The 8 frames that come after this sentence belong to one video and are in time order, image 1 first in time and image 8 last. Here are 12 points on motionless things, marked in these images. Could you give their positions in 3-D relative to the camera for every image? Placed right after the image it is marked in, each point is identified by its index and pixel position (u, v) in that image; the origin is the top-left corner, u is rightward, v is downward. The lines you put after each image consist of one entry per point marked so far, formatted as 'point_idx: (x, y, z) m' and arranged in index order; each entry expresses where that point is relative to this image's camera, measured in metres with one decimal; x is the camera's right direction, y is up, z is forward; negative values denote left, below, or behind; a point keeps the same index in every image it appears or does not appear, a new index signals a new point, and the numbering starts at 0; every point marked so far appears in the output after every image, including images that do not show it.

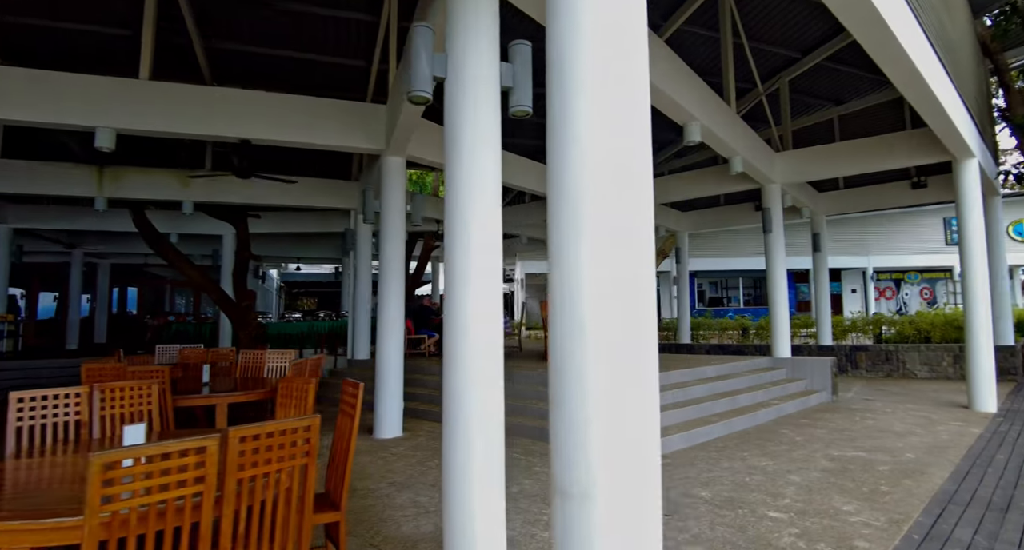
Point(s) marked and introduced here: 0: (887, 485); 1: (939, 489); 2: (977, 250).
0: (+4.0, -2.2, +4.9) m
1: (+4.4, -2.1, +4.7) m
2: (+7.3, +0.4, +7.6) m
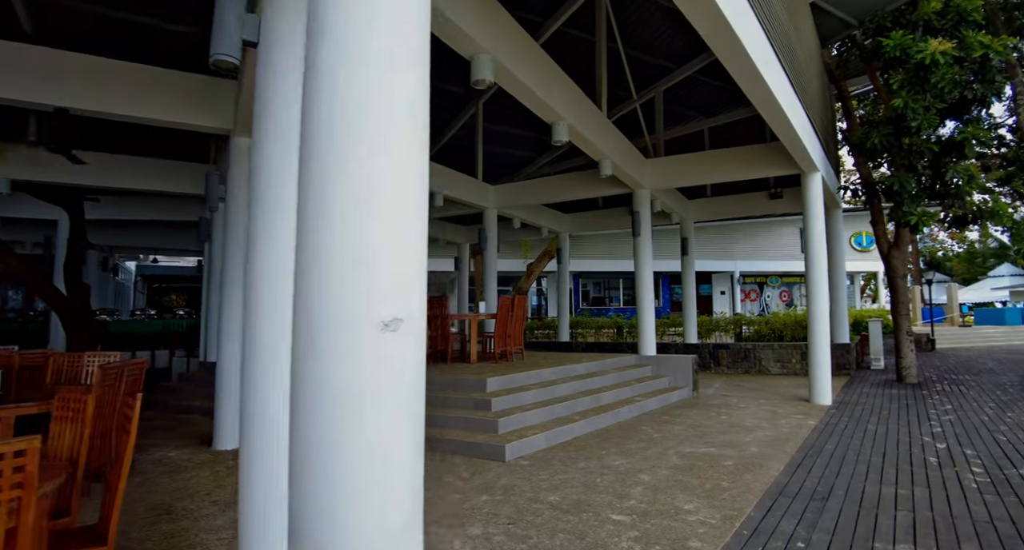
0: (+2.4, -2.3, +5.1) m
1: (+2.8, -2.2, +4.9) m
2: (+5.2, +0.3, +8.3) m
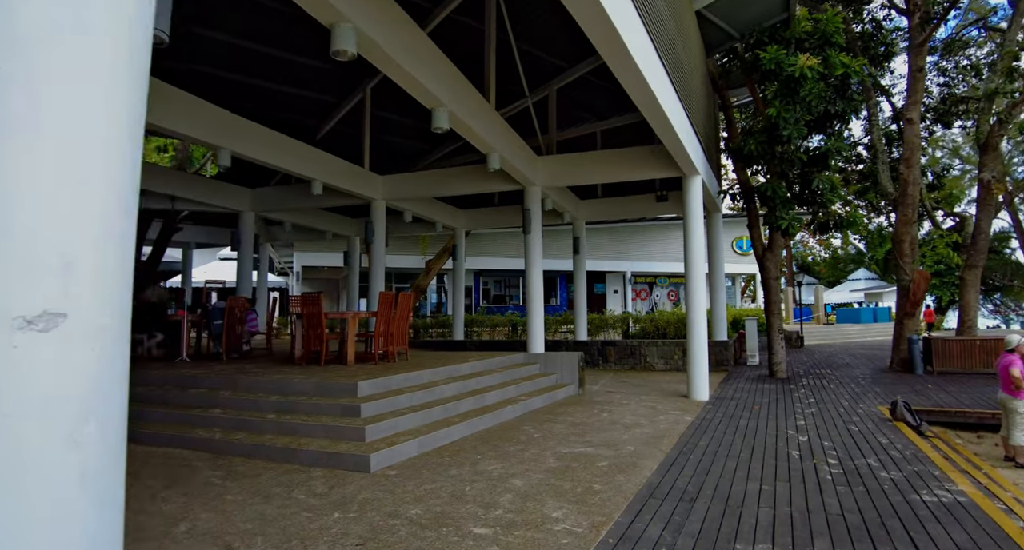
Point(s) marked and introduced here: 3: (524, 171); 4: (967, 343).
0: (+0.9, -2.2, +4.9) m
1: (+1.3, -2.1, +4.7) m
2: (+3.2, +0.3, +8.4) m
3: (+0.2, +2.0, +9.4) m
4: (+8.7, -1.3, +8.8) m
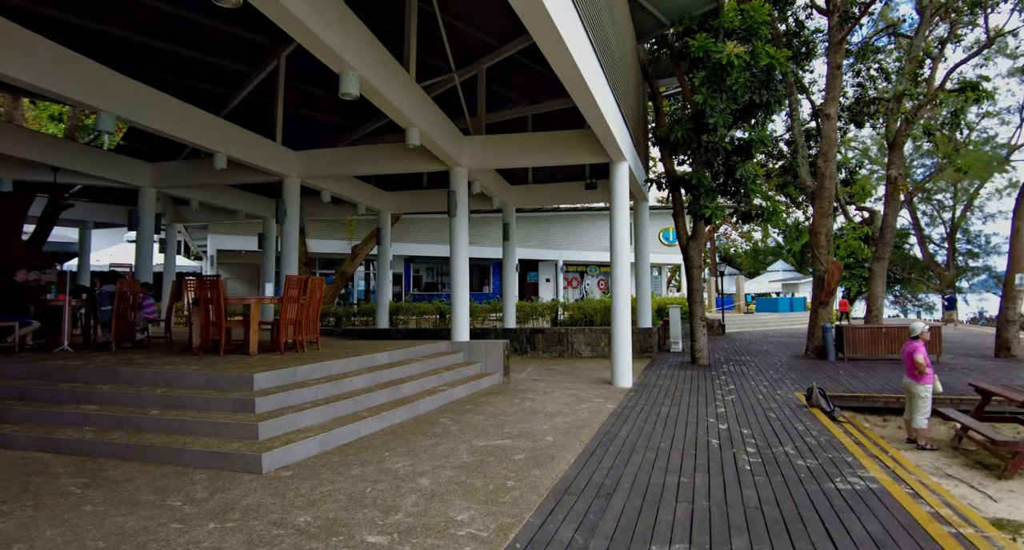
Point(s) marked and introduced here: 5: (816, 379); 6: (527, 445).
0: (0.0, -1.9, +4.4) m
1: (+0.5, -1.9, +4.4) m
2: (+1.9, +0.6, +8.2) m
3: (-1.2, +2.3, +8.8) m
4: (+7.3, -1.1, +9.3) m
5: (+5.0, -1.7, +7.8) m
6: (+0.2, -1.9, +5.2) m
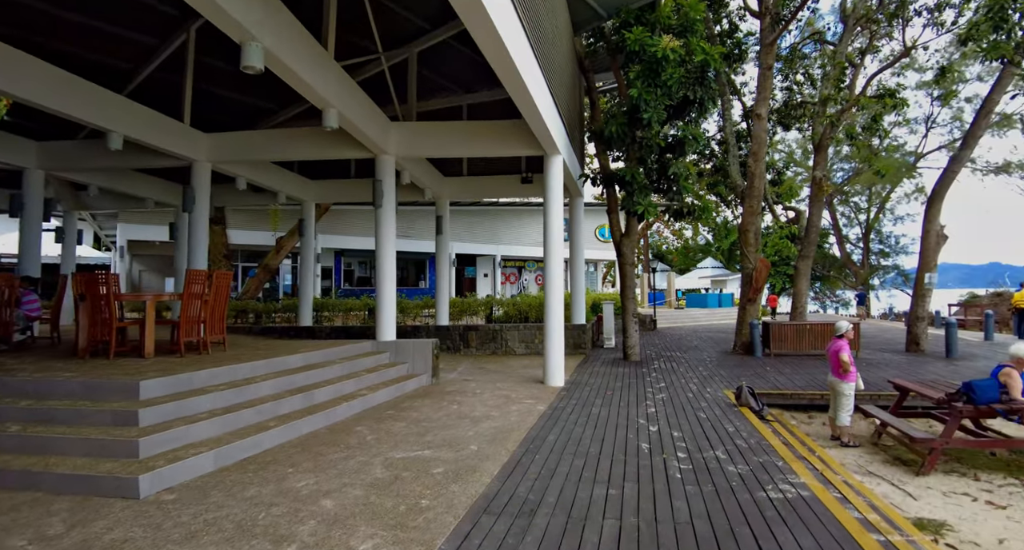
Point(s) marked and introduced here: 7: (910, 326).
0: (-0.7, -1.9, +4.0) m
1: (-0.3, -1.8, +3.9) m
2: (+0.8, +0.6, +7.9) m
3: (-2.4, +2.4, +8.1) m
4: (+6.0, -1.1, +9.7) m
5: (+3.9, -1.7, +7.9) m
6: (-0.6, -1.8, +4.7) m
7: (+8.0, -1.0, +9.4) m
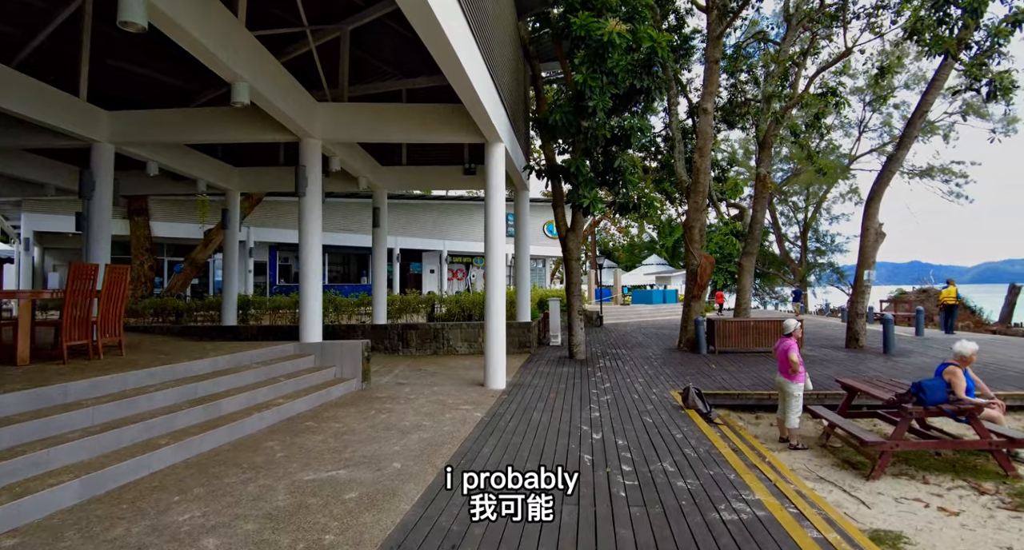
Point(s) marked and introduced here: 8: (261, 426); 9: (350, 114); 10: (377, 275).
0: (-1.2, -1.8, +3.3) m
1: (-0.8, -1.8, +3.3) m
2: (-0.2, +0.7, +7.4) m
3: (-3.3, +2.5, +7.3) m
4: (+4.8, -1.0, +9.7) m
5: (+2.9, -1.6, +7.7) m
6: (-1.3, -1.8, +4.1) m
7: (+6.8, -1.0, +9.6) m
8: (-3.0, -1.8, +5.8) m
9: (-2.6, +2.7, +7.8) m
10: (-3.2, 0.0, +11.2) m
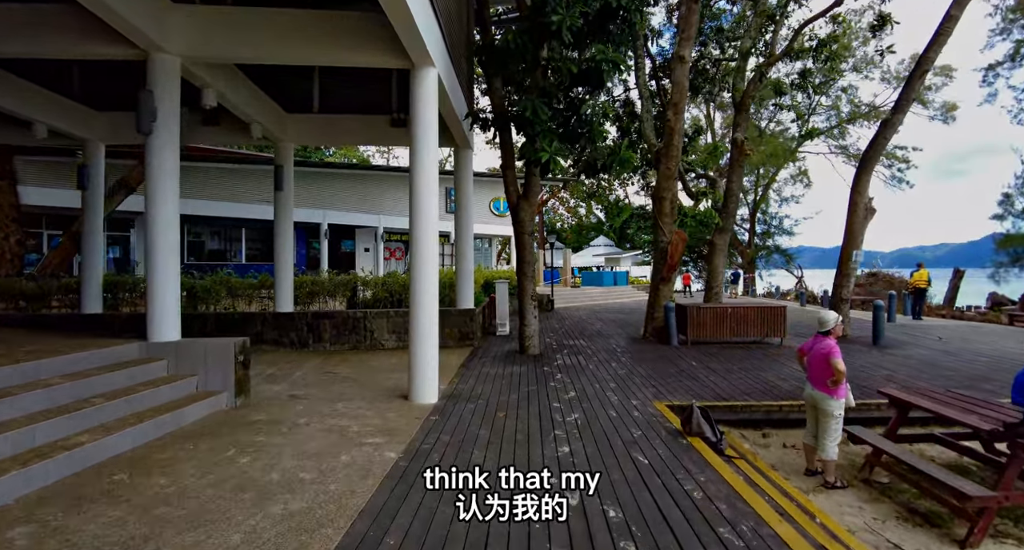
0: (-1.5, -1.7, +1.5) m
1: (-1.1, -1.6, +1.5) m
2: (-0.9, +1.0, +5.5) m
3: (-4.0, +2.8, +5.0) m
4: (+3.7, -0.6, +8.4) m
5: (+2.1, -1.3, +6.2) m
6: (-1.6, -1.6, +2.2) m
7: (+5.8, -0.6, +8.6) m
8: (-3.6, -1.6, +3.6) m
9: (-3.3, +3.1, +5.6) m
10: (-4.4, +0.4, +8.9) m
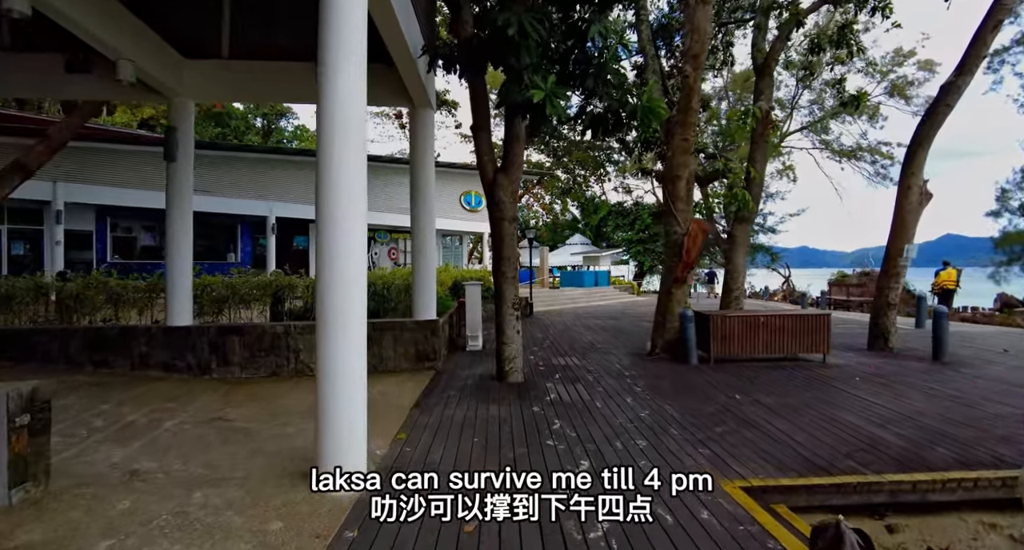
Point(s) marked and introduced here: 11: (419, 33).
0: (-1.5, -1.7, -0.6) m
1: (-1.0, -1.6, -0.5) m
2: (-1.1, +1.0, +3.5) m
3: (-4.2, +2.8, +2.7) m
4: (+3.4, -0.6, +6.7) m
5: (+1.9, -1.3, +4.4) m
6: (-1.6, -1.6, +0.1) m
7: (+5.4, -0.6, +7.0) m
8: (-3.6, -1.6, +1.5) m
9: (-3.5, +3.1, +3.4) m
10: (-4.8, +0.4, +6.7) m
11: (-1.0, +2.8, +5.4) m
